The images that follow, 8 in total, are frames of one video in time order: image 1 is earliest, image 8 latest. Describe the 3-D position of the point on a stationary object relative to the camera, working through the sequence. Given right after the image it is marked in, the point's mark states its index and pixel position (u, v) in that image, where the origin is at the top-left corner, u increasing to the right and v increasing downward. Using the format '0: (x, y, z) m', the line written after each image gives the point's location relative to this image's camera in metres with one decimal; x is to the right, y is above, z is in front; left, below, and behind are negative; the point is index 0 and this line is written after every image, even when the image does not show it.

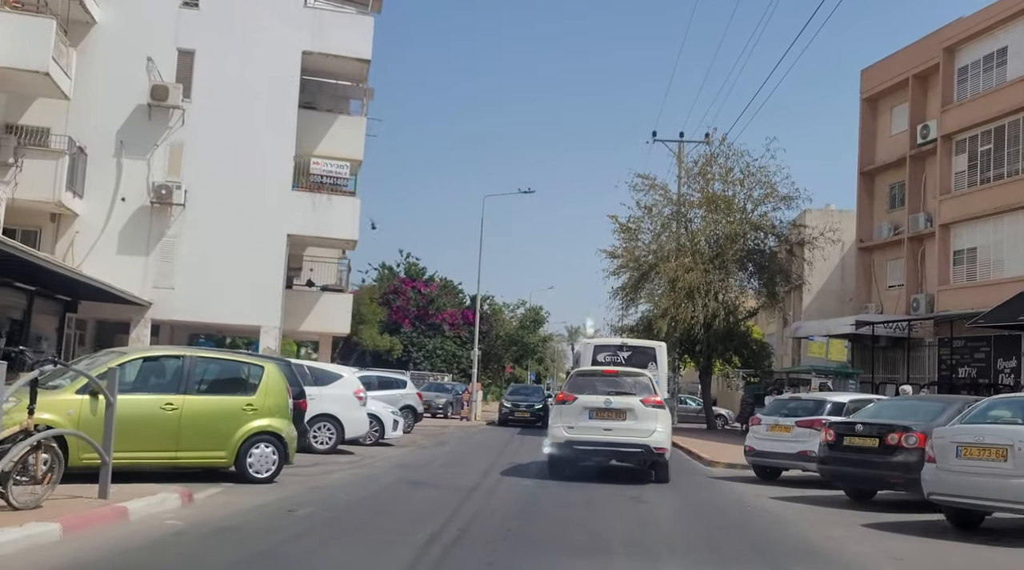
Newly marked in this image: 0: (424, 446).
0: (-1.8, -3.3, +19.5) m
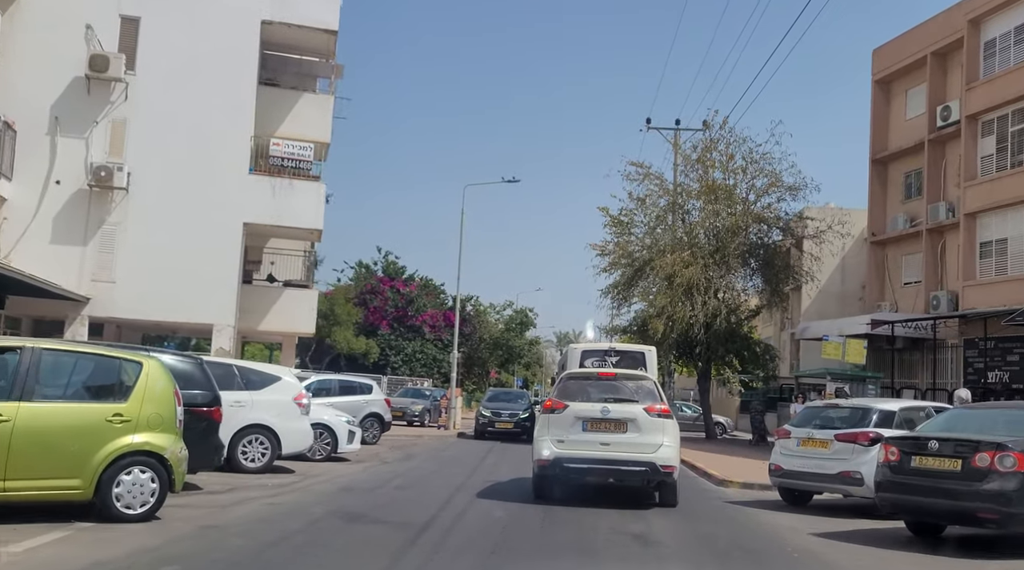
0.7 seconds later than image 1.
0: (-2.2, -3.1, +16.7) m
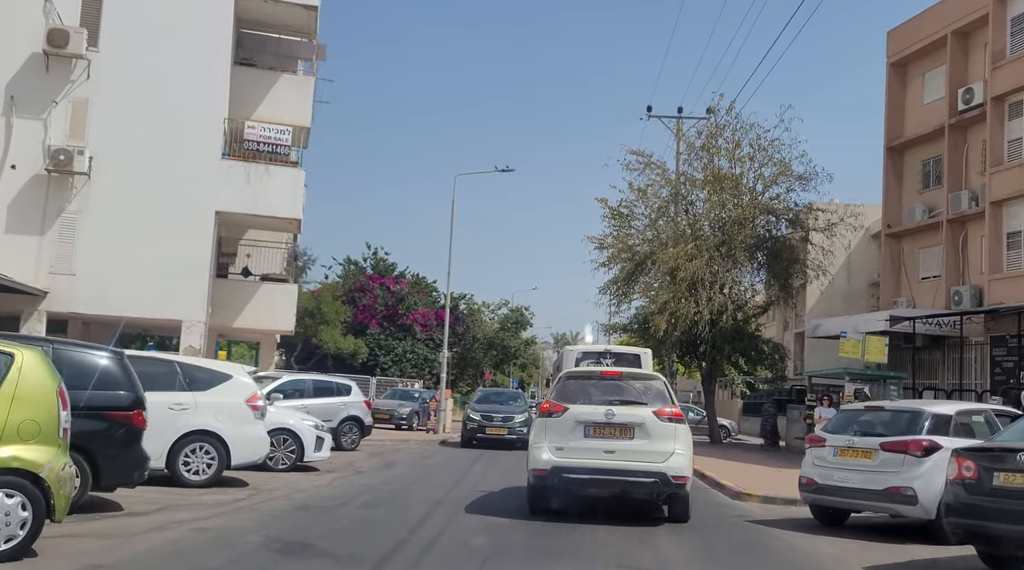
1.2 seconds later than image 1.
0: (-2.4, -2.9, +14.9) m
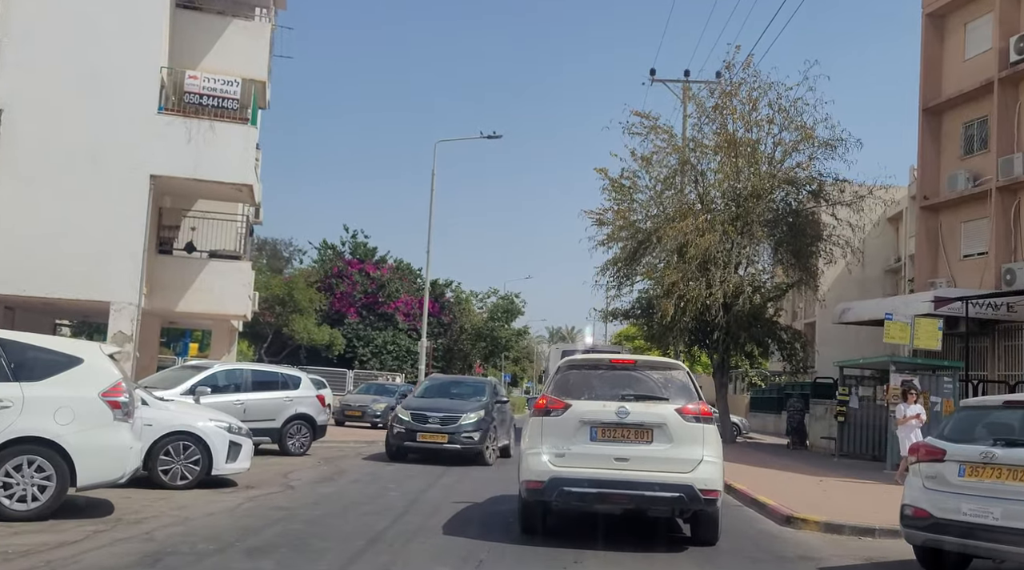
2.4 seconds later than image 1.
0: (-2.7, -2.4, +11.6) m
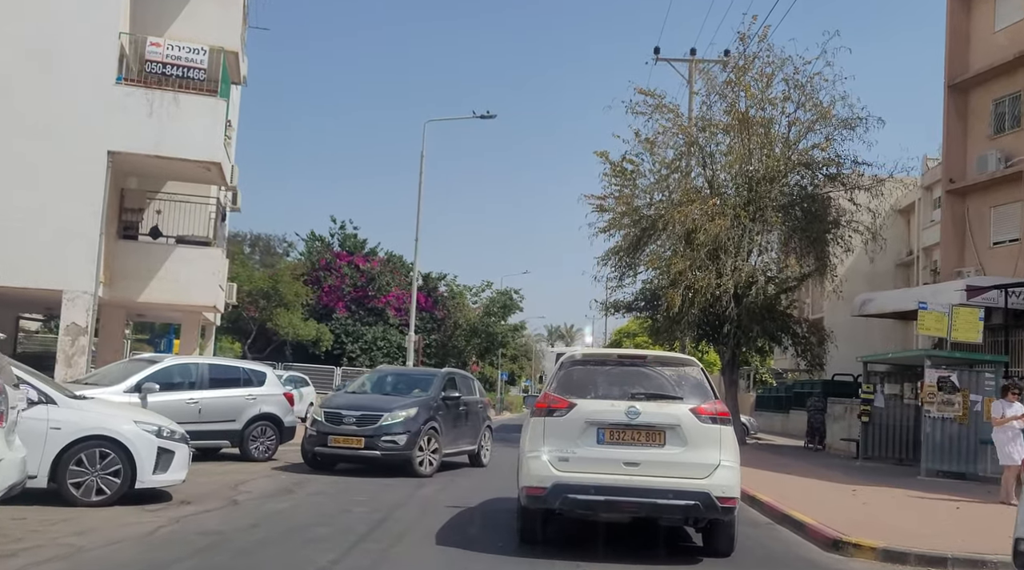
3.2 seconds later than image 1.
0: (-2.8, -2.2, +9.8) m
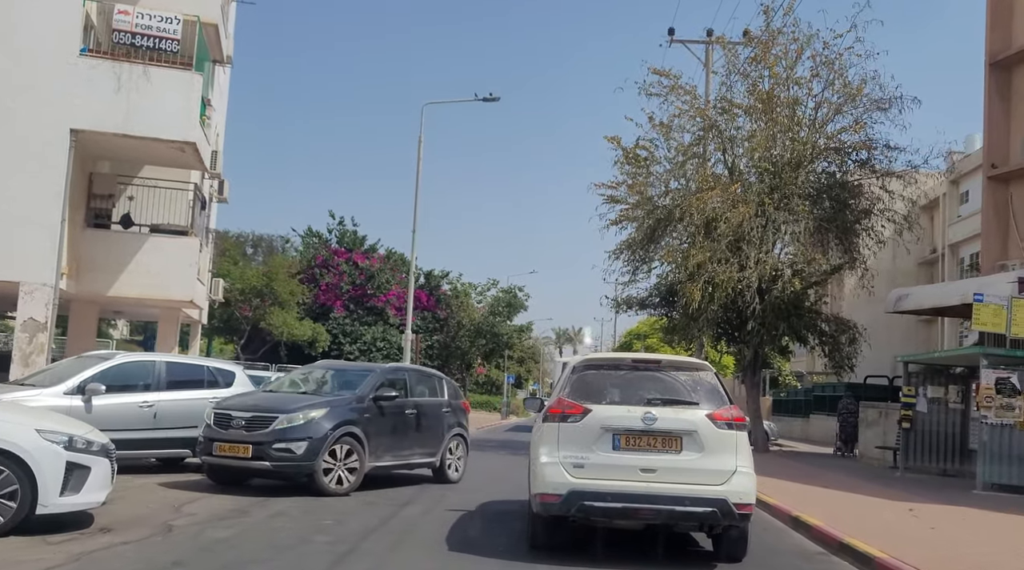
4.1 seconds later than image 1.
0: (-2.8, -2.0, +8.1) m
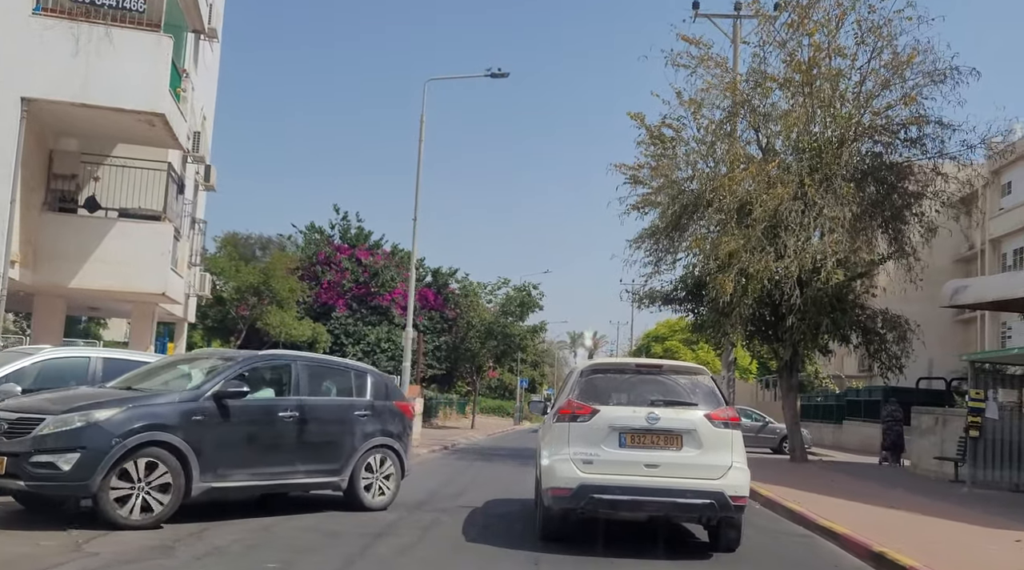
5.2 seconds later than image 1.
0: (-2.8, -1.8, +6.0) m
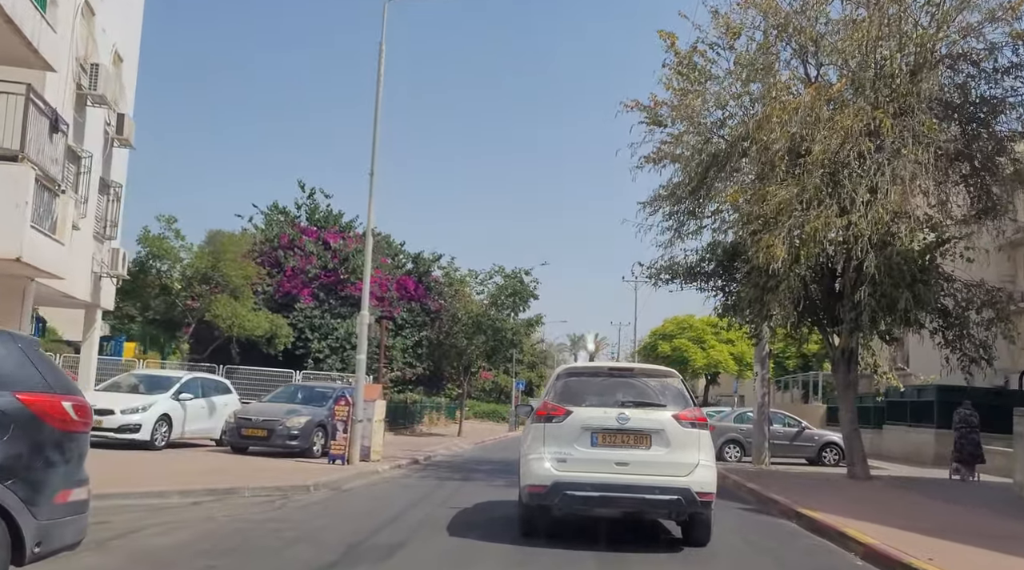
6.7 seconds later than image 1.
0: (-3.1, -1.2, +1.6) m
